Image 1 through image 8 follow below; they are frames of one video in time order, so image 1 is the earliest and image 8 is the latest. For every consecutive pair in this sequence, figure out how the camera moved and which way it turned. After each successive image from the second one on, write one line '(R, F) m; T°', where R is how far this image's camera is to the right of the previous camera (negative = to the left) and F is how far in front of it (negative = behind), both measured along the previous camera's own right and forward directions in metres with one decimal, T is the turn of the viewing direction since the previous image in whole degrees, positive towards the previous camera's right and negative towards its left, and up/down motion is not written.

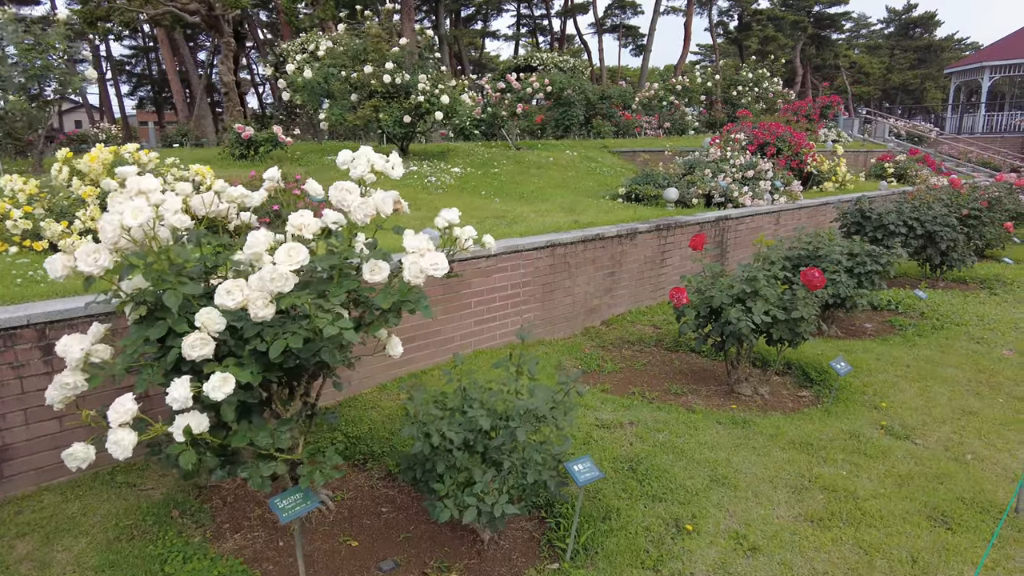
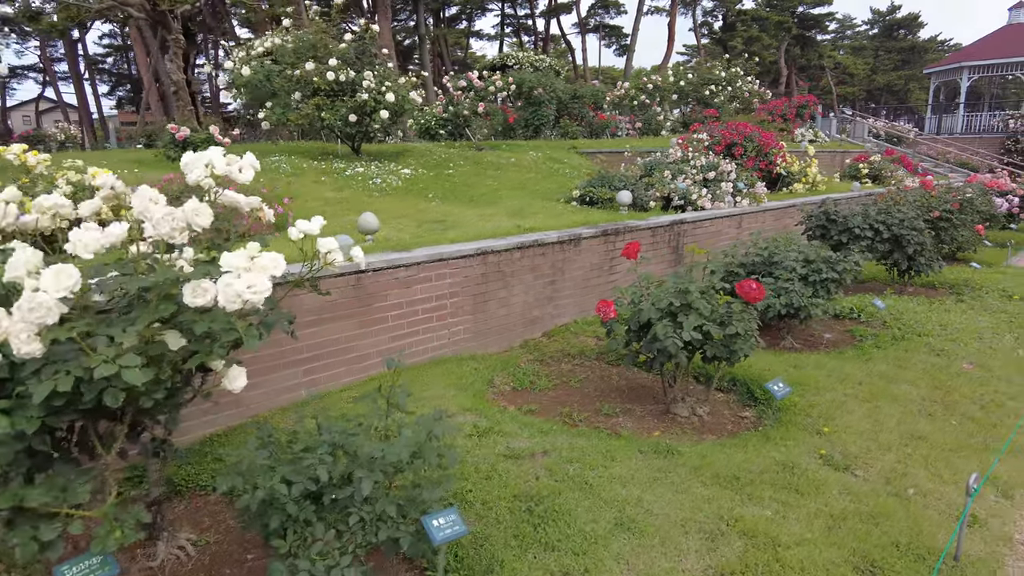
(+0.5, +0.4) m; +1°
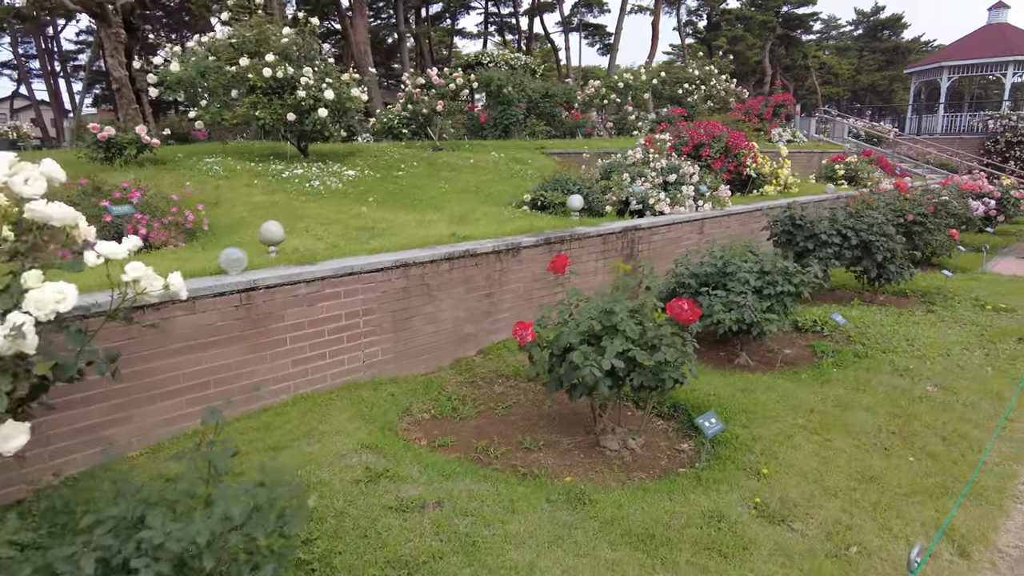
(+0.4, +0.5) m; +1°
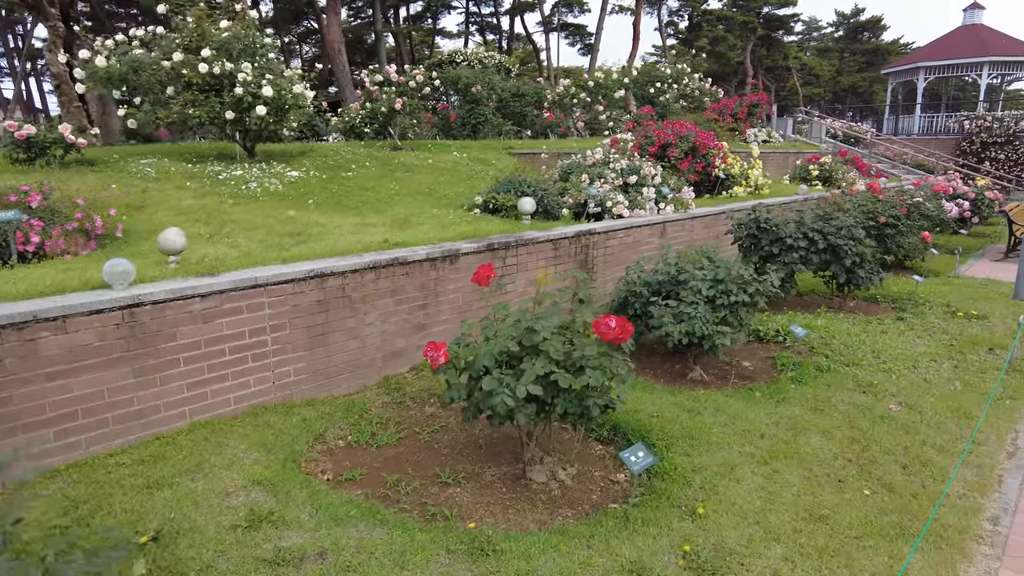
(+0.4, +0.4) m; +1°
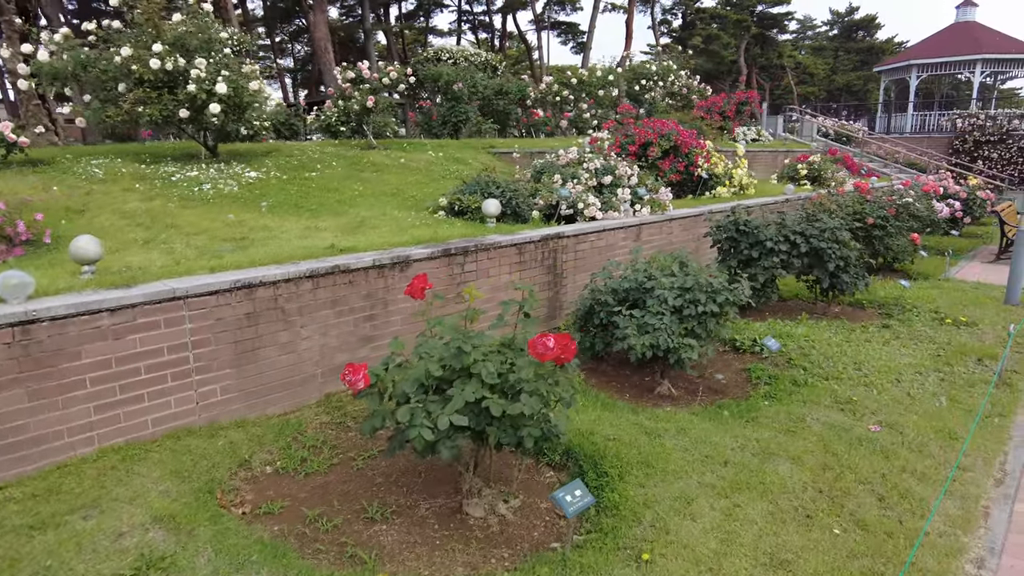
(+0.3, +0.3) m; 0°
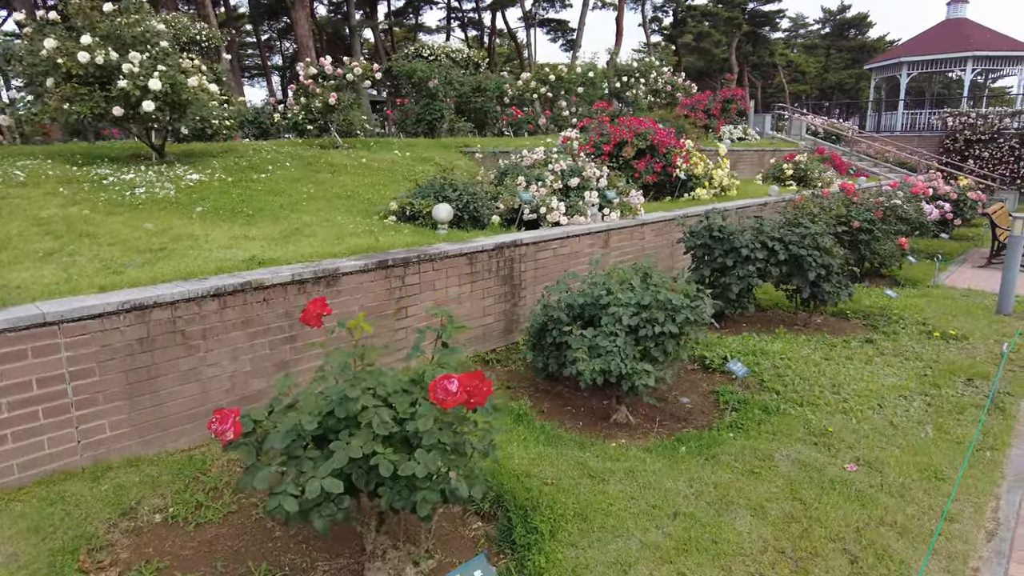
(+0.3, +0.5) m; 0°
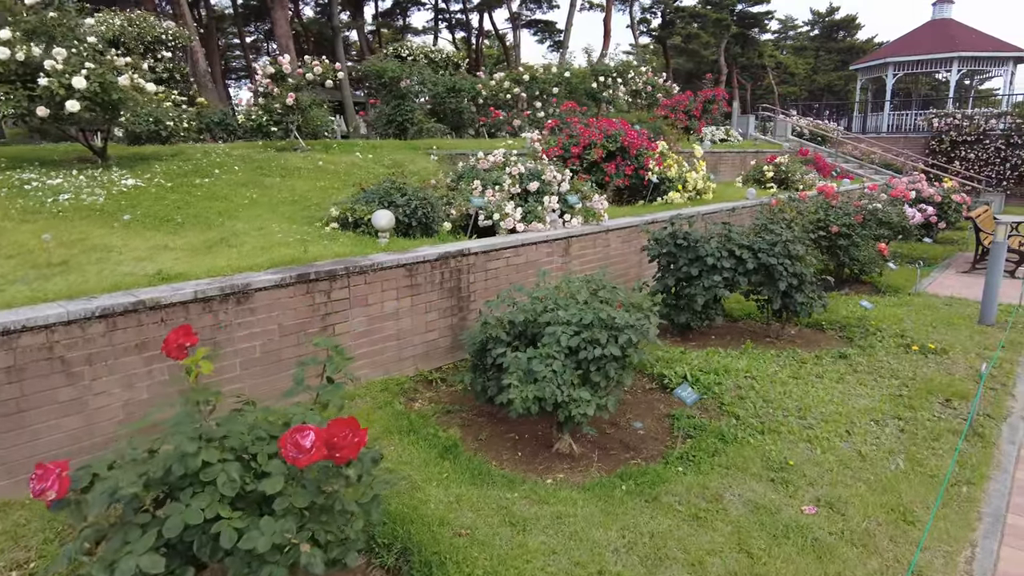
(+0.3, +0.4) m; +1°
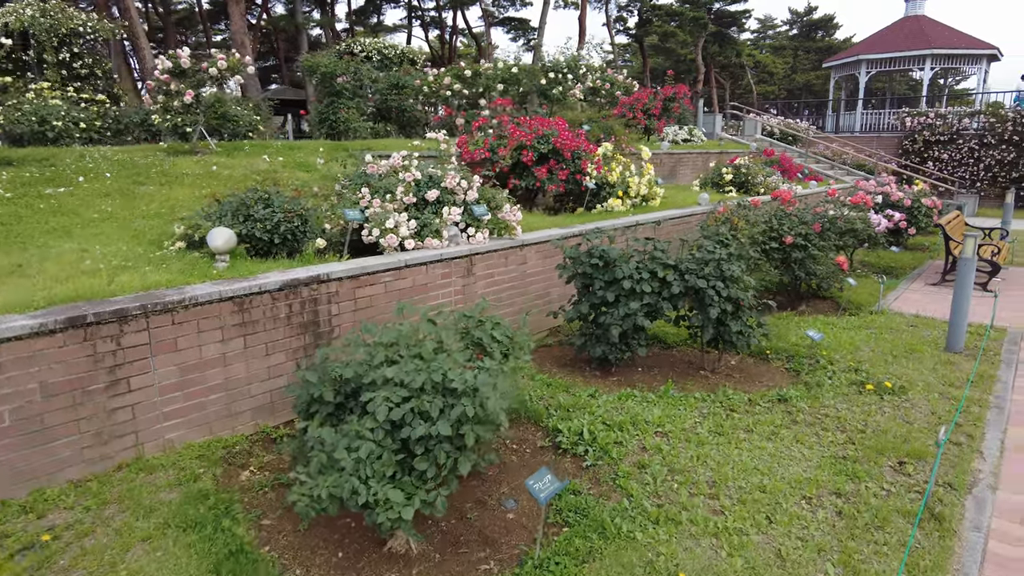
(+0.7, +0.9) m; +1°
